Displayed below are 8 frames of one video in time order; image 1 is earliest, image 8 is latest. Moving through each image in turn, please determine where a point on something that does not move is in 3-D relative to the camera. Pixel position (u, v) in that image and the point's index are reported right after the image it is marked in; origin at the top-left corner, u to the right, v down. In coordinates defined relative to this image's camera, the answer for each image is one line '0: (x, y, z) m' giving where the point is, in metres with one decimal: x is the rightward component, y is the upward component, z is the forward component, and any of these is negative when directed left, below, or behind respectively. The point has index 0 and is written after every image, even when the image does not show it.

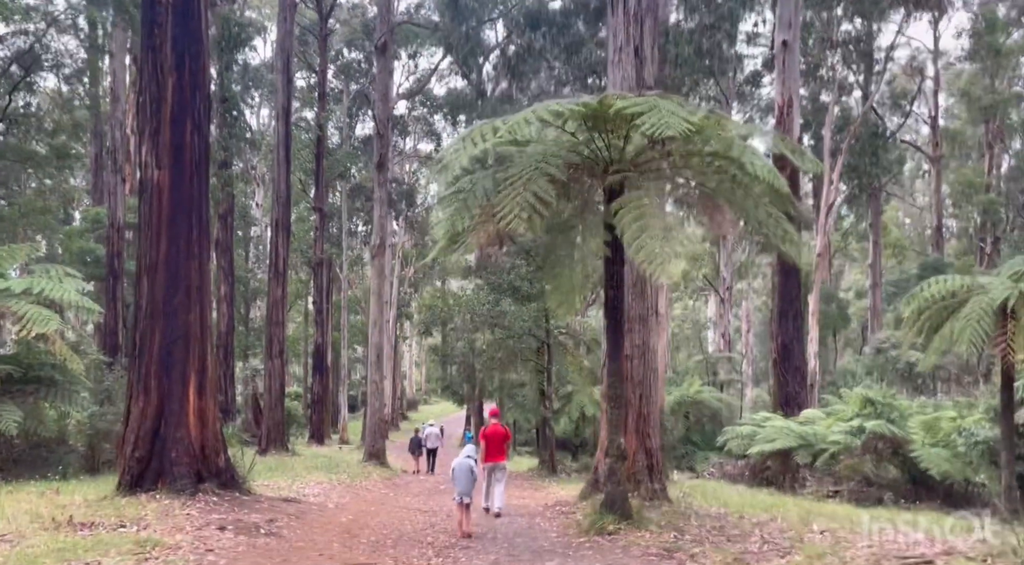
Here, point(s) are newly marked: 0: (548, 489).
0: (+0.6, -3.9, +17.5) m
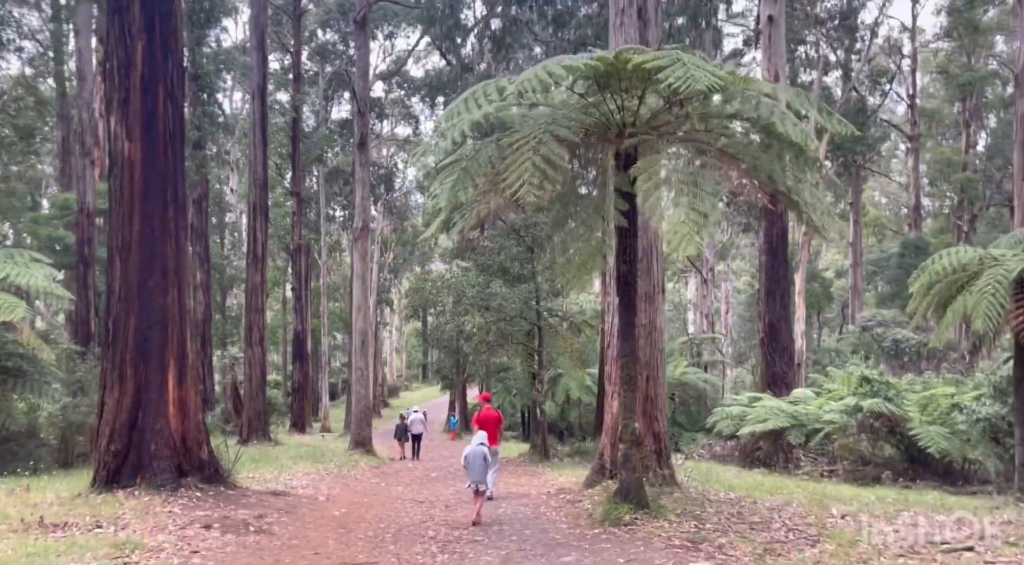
0: (+0.5, -3.5, +16.9) m
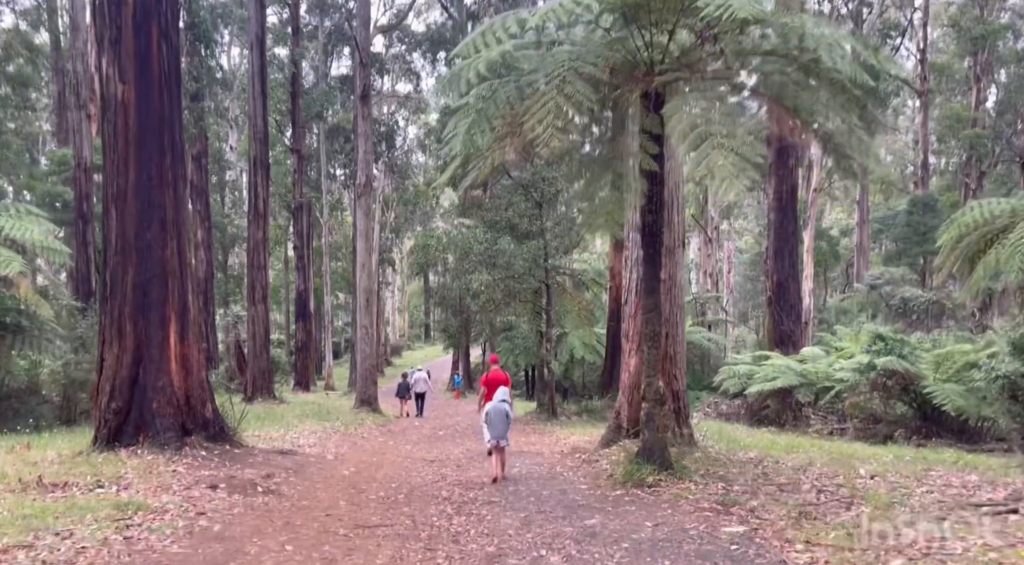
0: (+0.7, -2.7, +16.5) m
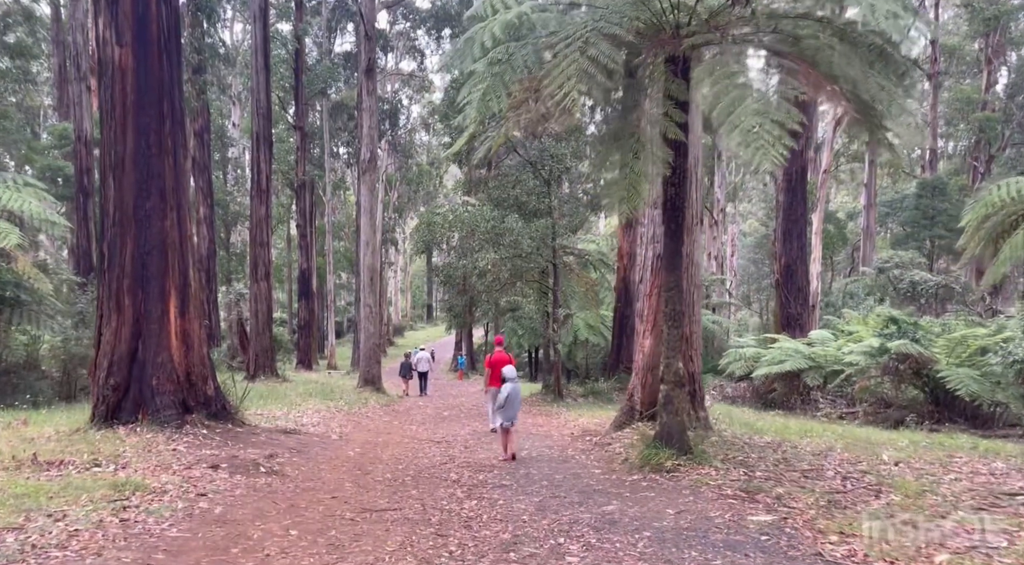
0: (+0.8, -2.3, +16.2) m
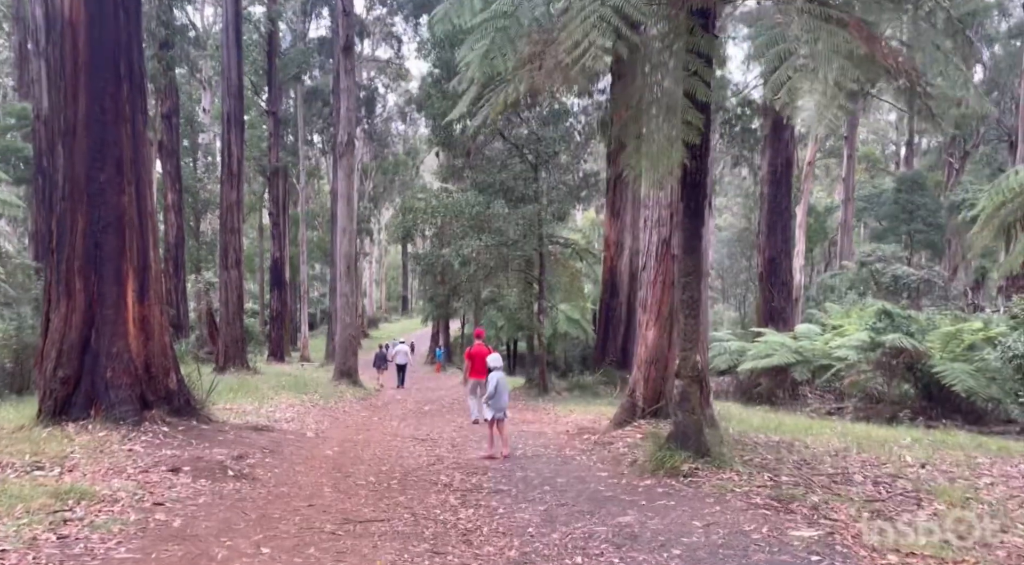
0: (+0.5, -2.1, +15.4) m
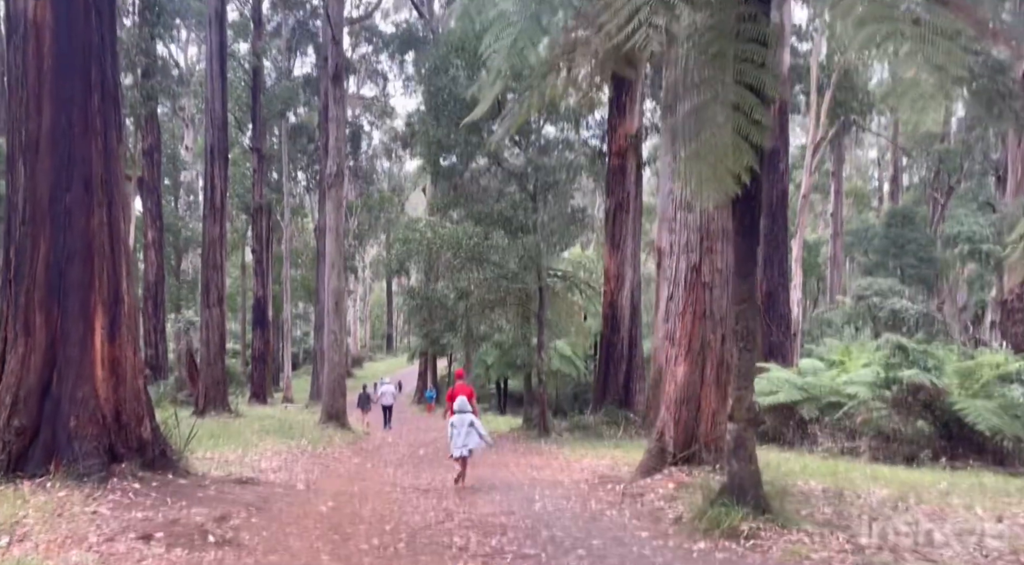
0: (+0.6, -2.7, +14.2) m
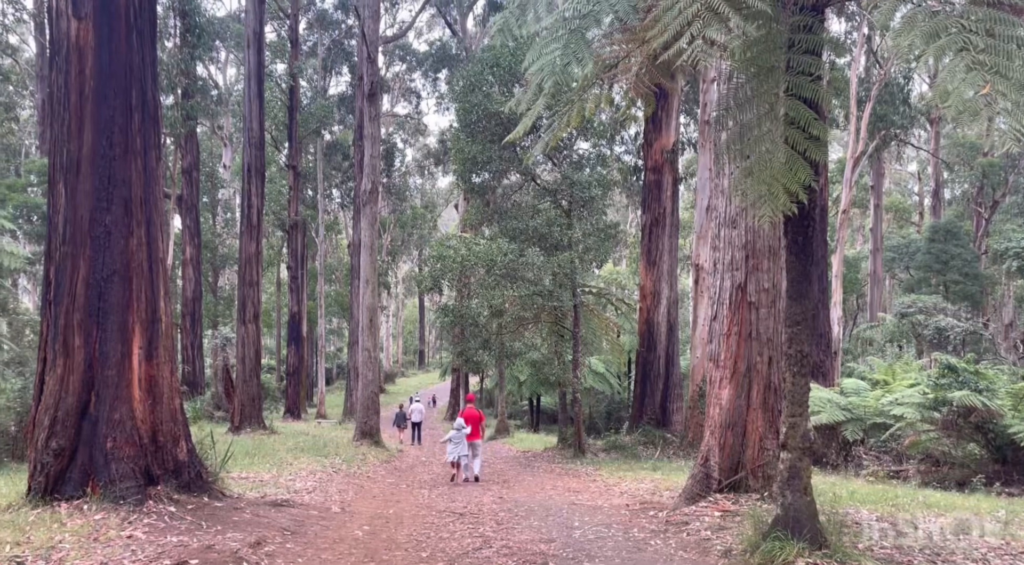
0: (+1.2, -2.9, +14.0) m
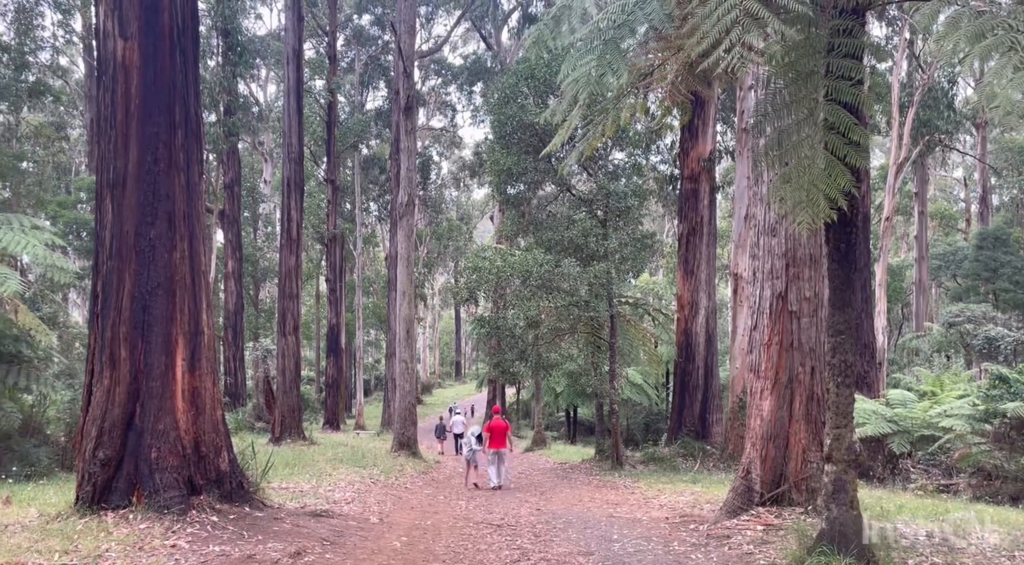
0: (+1.8, -3.1, +13.9) m
